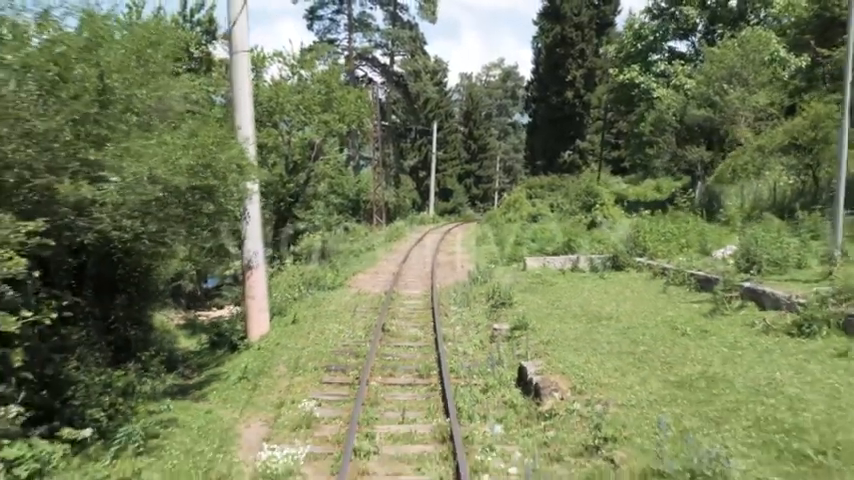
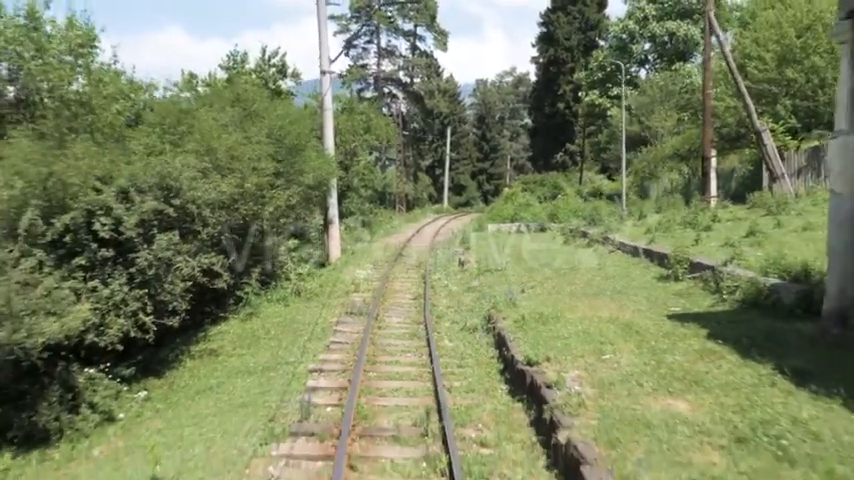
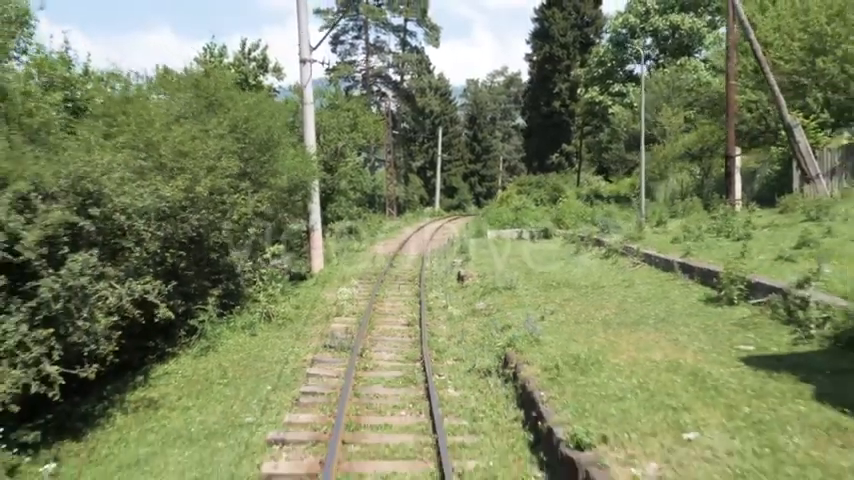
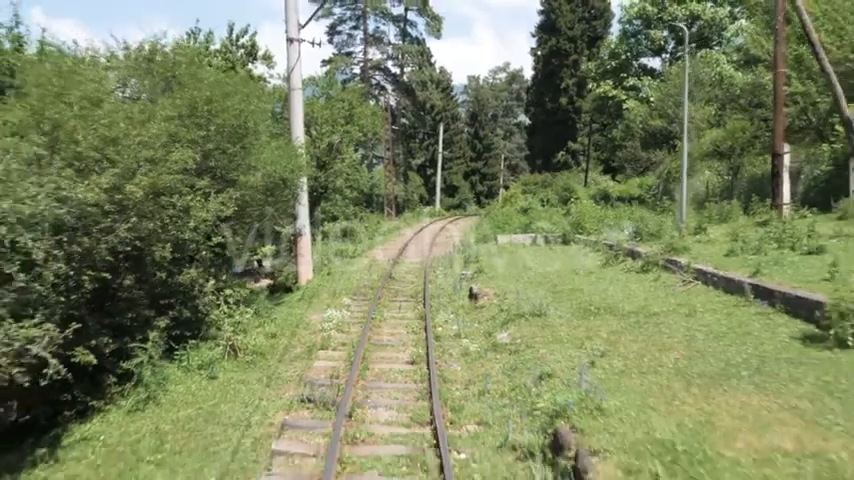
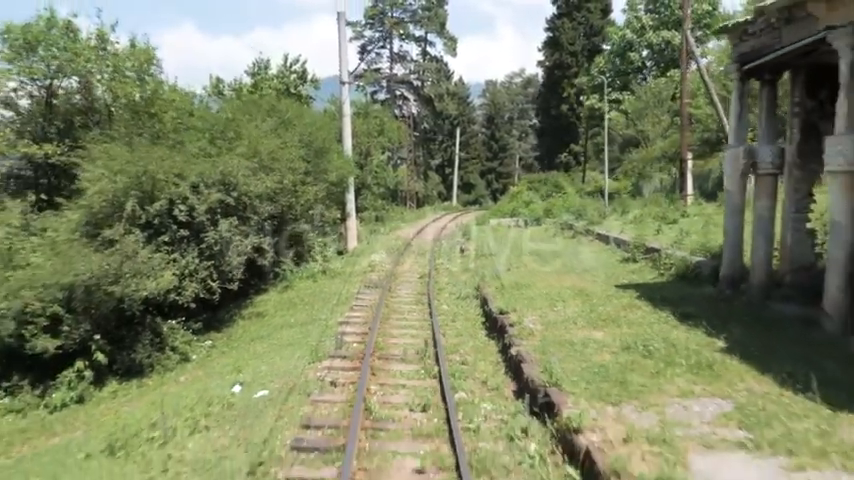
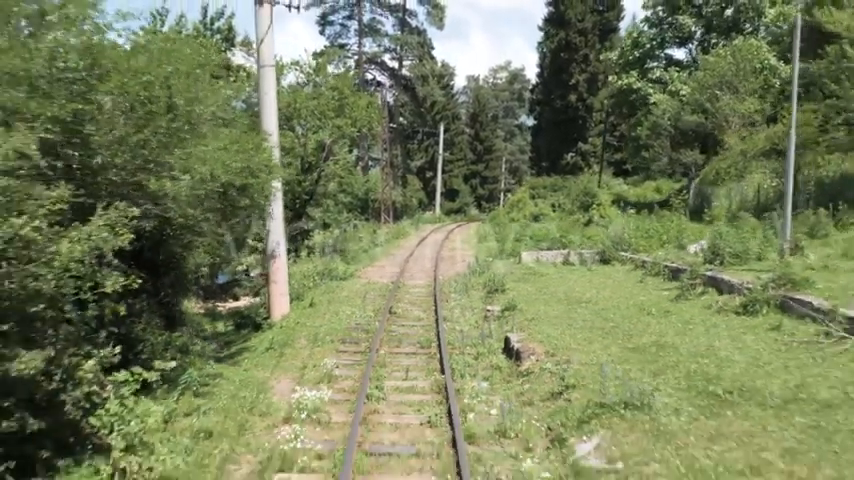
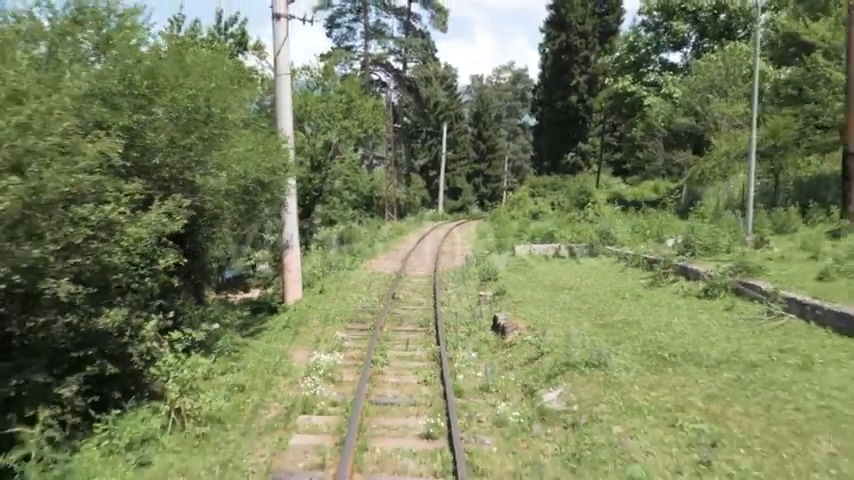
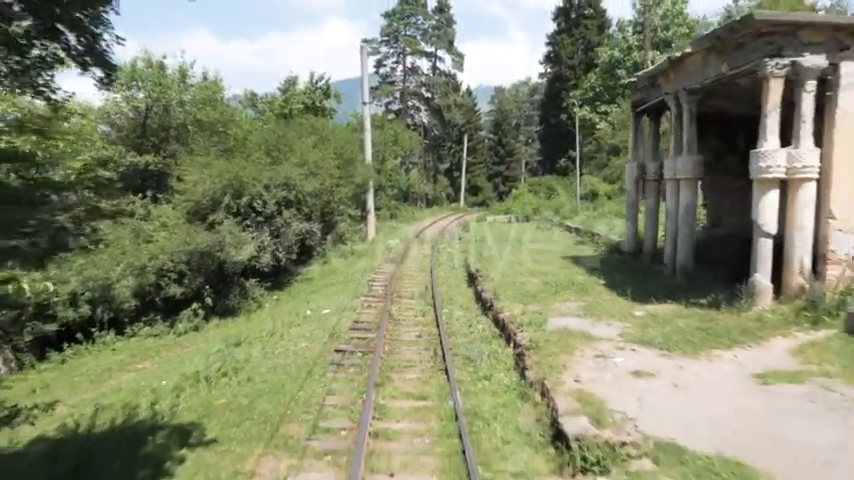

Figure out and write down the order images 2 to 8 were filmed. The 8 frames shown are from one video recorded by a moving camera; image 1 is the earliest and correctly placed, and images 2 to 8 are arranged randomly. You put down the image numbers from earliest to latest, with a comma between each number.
6, 7, 4, 3, 2, 5, 8
